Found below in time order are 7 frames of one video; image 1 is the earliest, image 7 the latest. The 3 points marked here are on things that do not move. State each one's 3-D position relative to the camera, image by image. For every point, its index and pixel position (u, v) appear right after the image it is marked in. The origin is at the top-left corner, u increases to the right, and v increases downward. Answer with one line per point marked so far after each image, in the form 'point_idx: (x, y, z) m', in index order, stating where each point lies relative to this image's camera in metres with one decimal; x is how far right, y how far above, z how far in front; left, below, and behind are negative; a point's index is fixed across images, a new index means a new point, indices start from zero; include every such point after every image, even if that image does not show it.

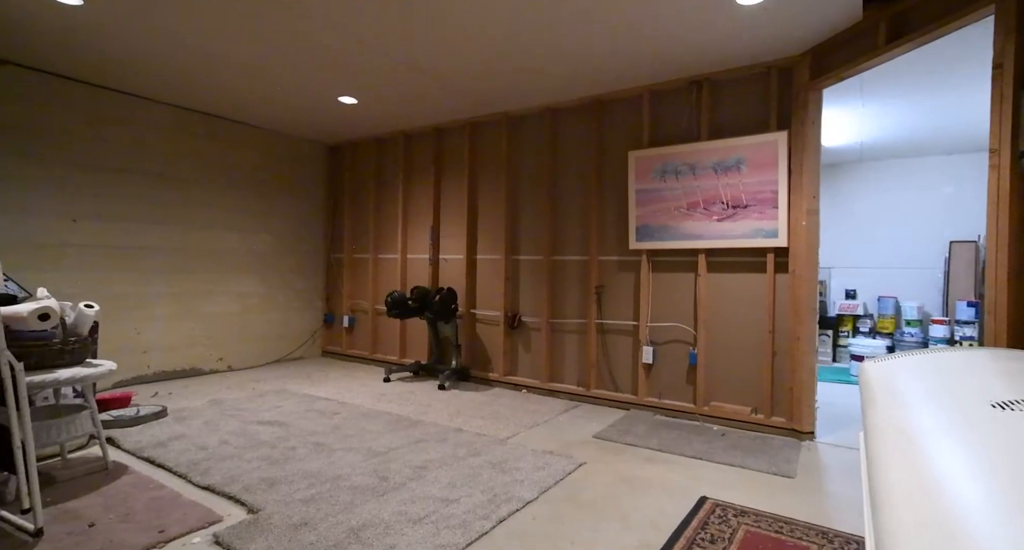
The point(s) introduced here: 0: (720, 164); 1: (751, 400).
0: (+1.4, +0.7, +3.5) m
1: (+1.6, -0.8, +3.5) m
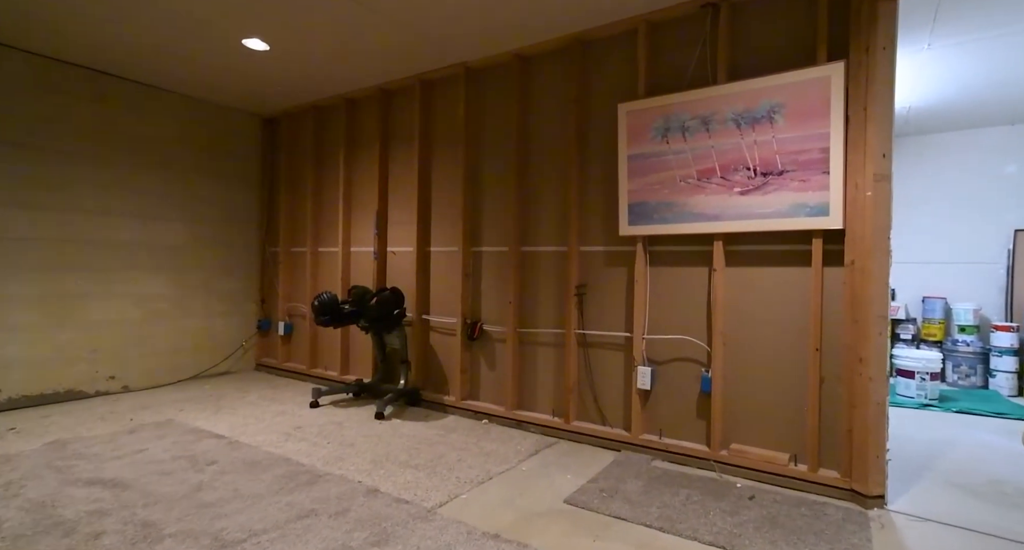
0: (+1.1, +0.8, +2.5) m
1: (+1.3, -0.8, +2.5) m
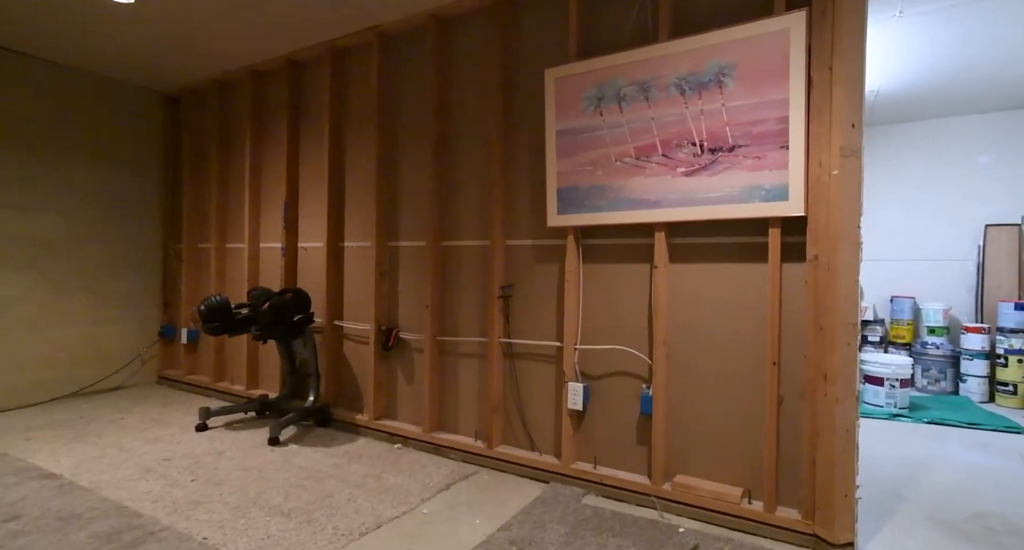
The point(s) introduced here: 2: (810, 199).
0: (+0.7, +0.8, +2.1) m
1: (+0.9, -0.8, +2.1) m
2: (+1.1, +0.3, +1.9) m
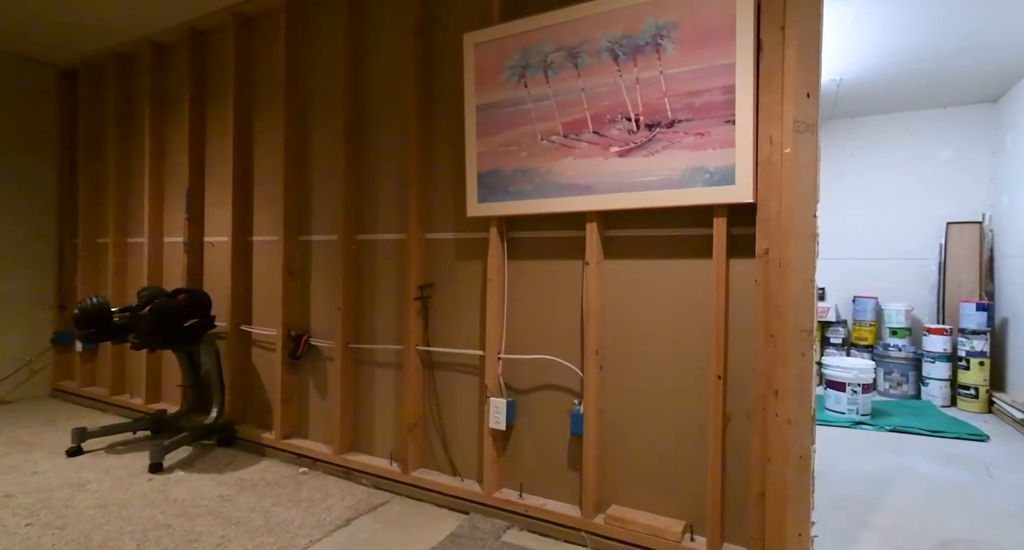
0: (+0.4, +0.8, +1.8) m
1: (+0.6, -0.8, +1.8) m
2: (+0.8, +0.3, +1.6) m
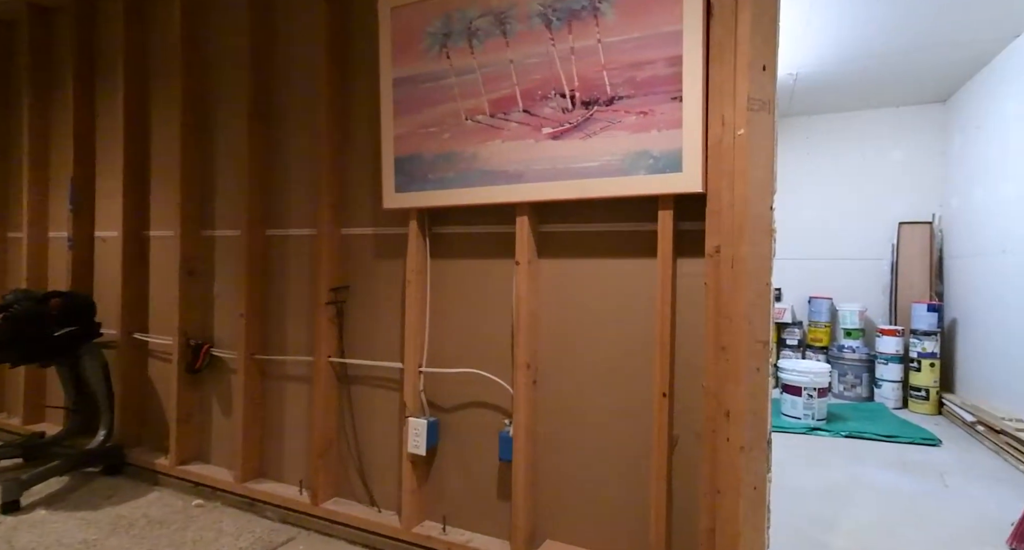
0: (+0.1, +0.8, +1.5) m
1: (+0.3, -0.8, +1.5) m
2: (+0.5, +0.3, +1.4) m
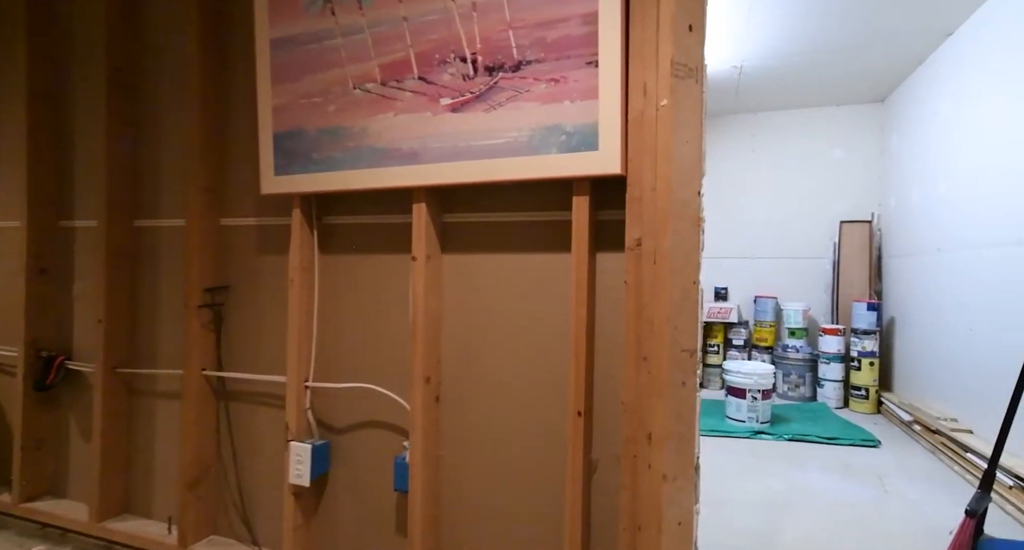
0: (-0.1, +0.8, +1.3) m
1: (+0.1, -0.8, +1.3) m
2: (+0.3, +0.3, +1.2) m
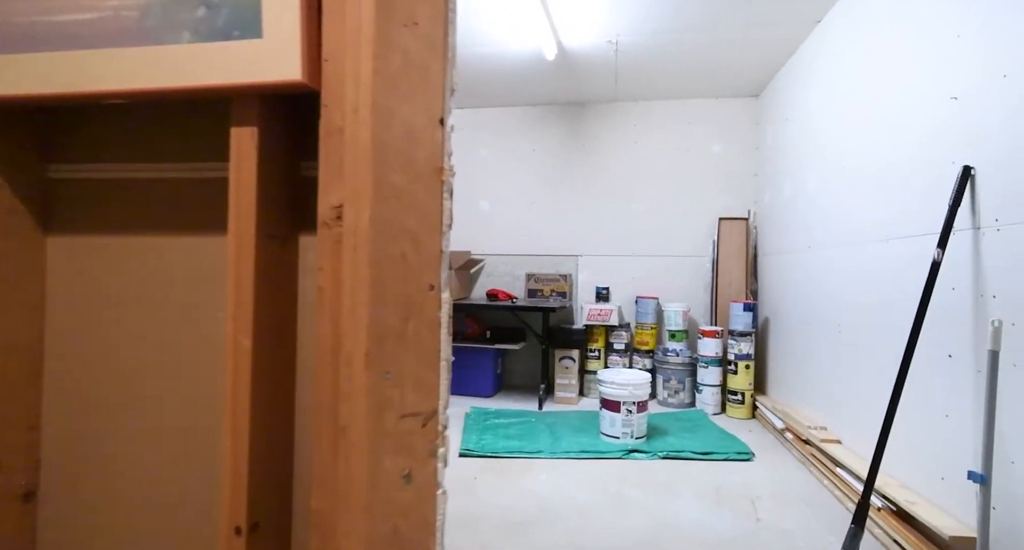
0: (-0.6, +0.8, +0.7) m
1: (-0.5, -0.8, +0.7) m
2: (-0.2, +0.3, +0.6) m
